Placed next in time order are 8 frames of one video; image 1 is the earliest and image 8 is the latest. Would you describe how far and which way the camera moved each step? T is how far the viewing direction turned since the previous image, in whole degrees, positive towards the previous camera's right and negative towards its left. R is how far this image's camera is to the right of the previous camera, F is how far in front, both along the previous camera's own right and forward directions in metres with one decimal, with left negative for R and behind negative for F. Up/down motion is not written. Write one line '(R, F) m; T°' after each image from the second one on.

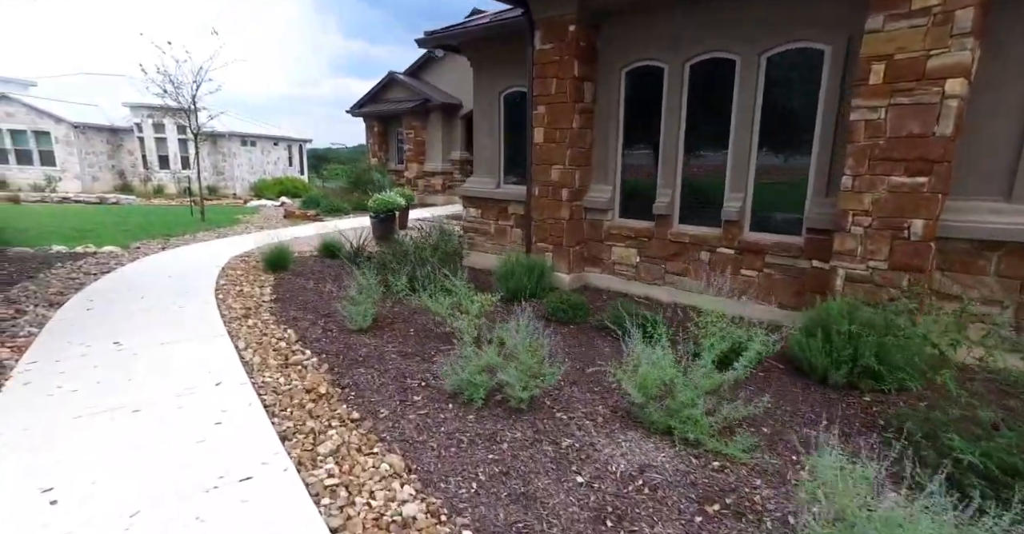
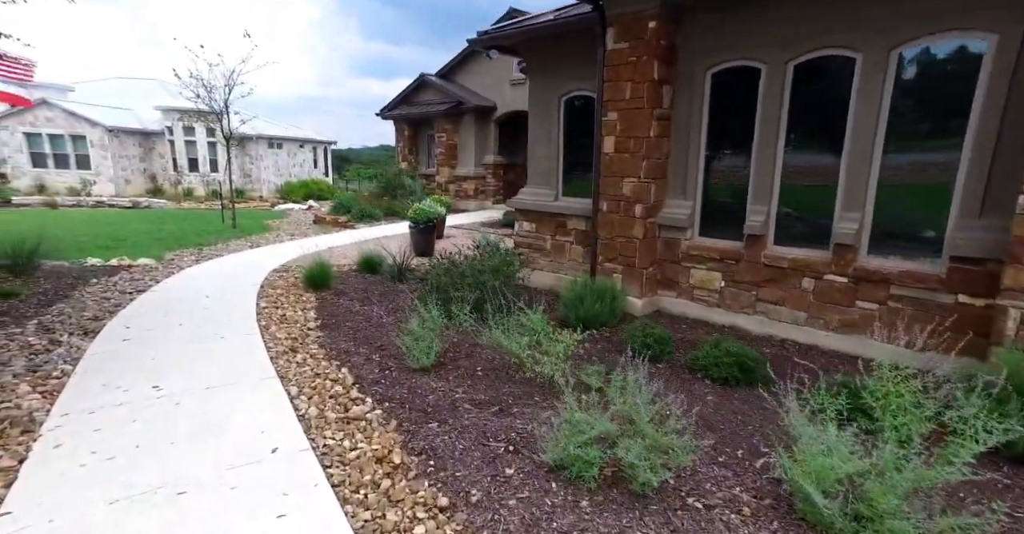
(-0.5, +0.5) m; -2°
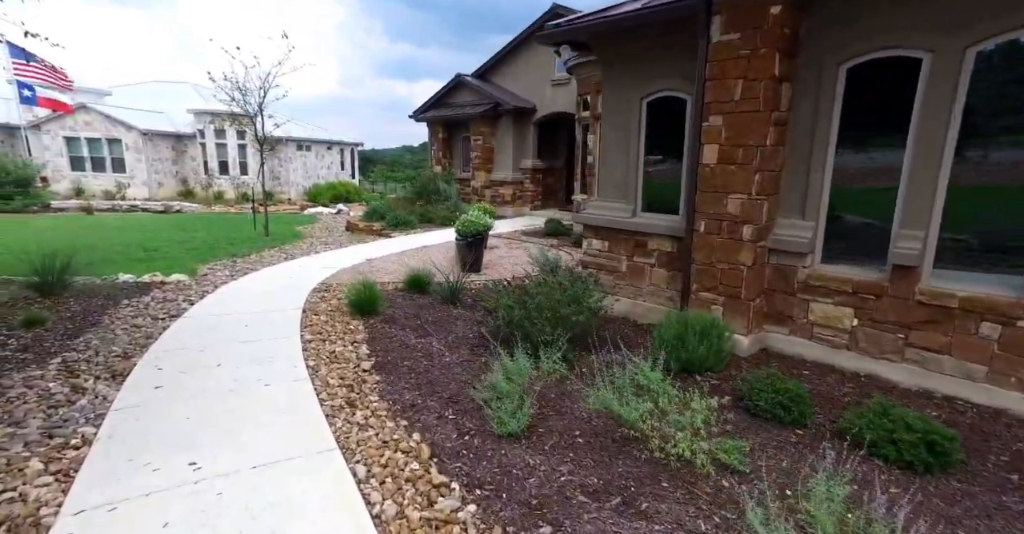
(-0.5, +0.7) m; -2°
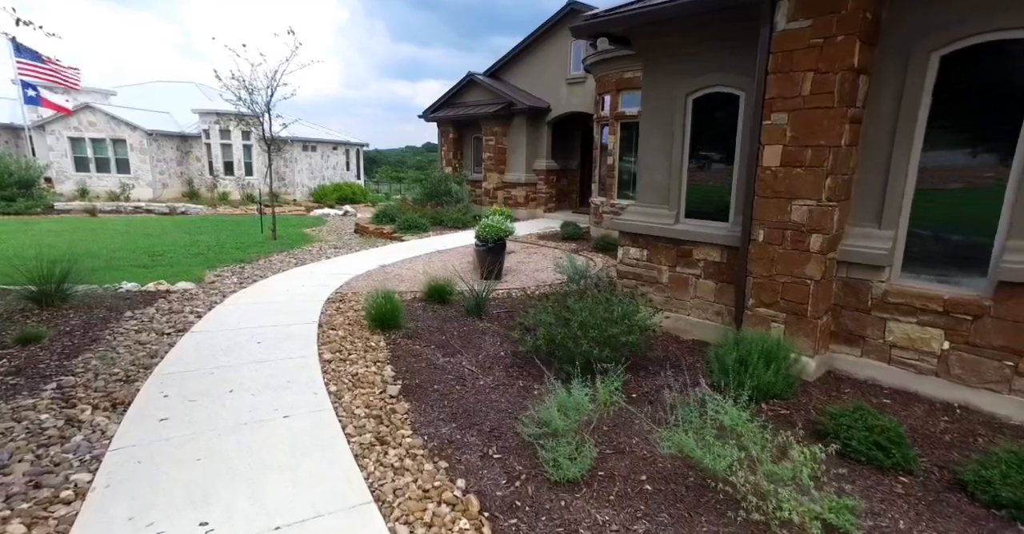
(-0.3, +0.4) m; 0°
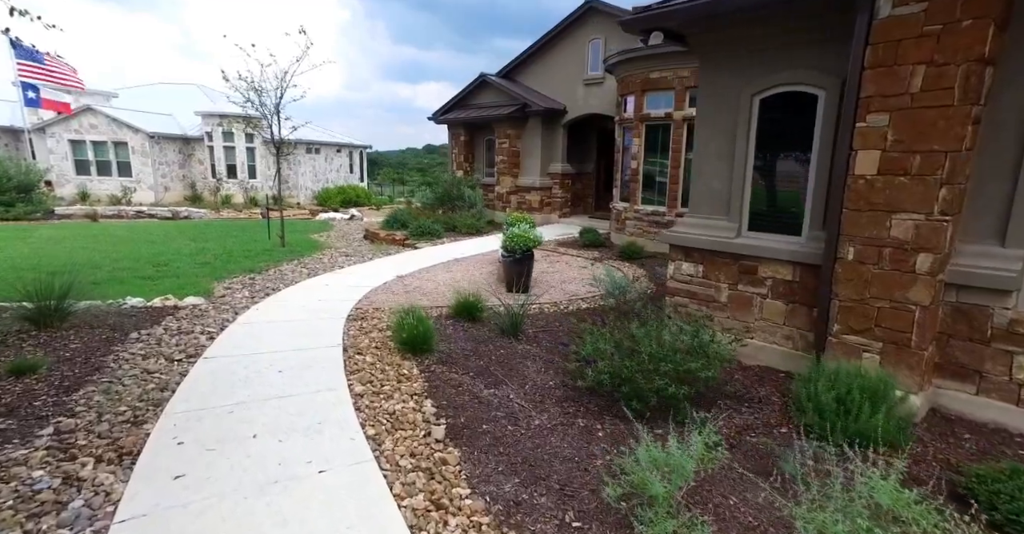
(-0.4, +0.4) m; 0°
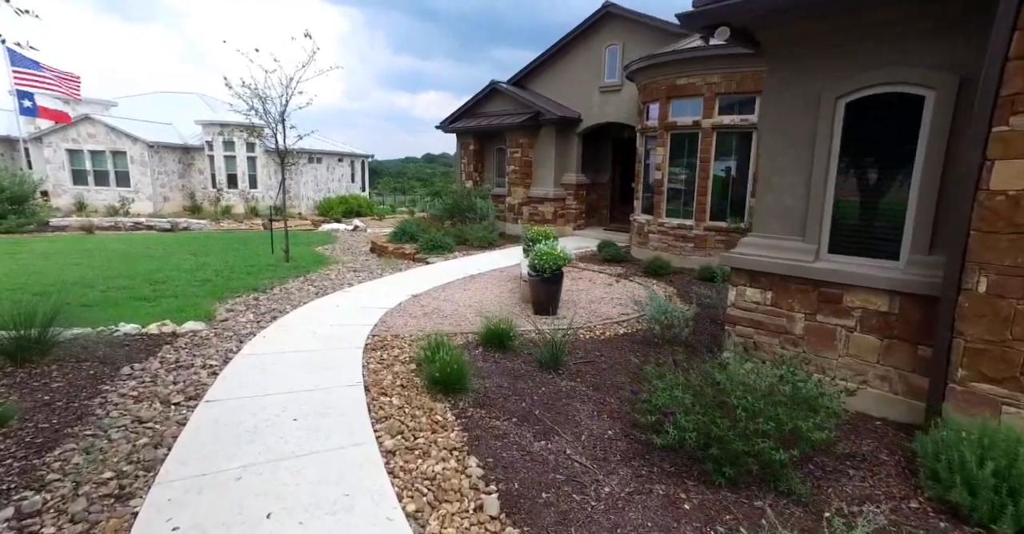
(-0.4, +0.5) m; 0°
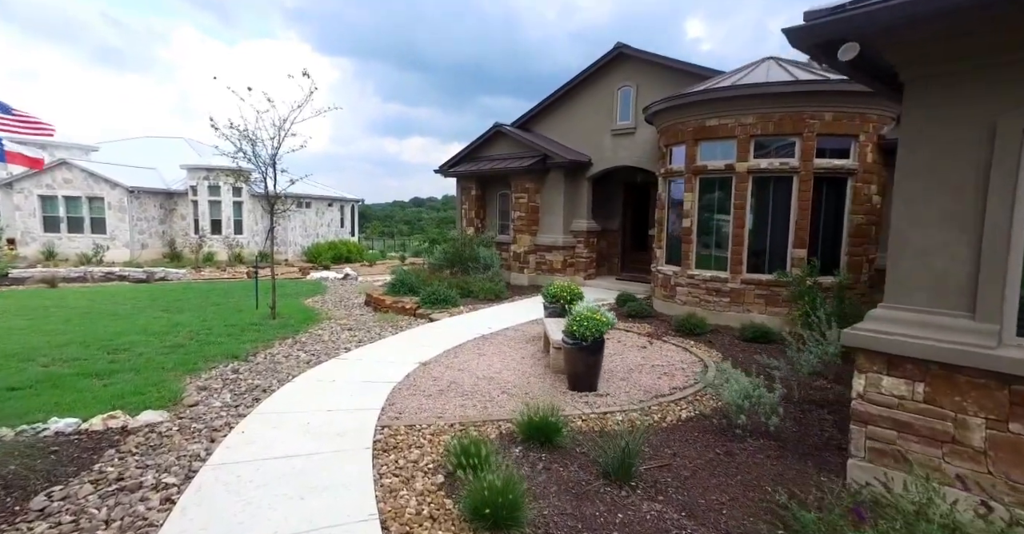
(-0.5, +1.0) m; +2°
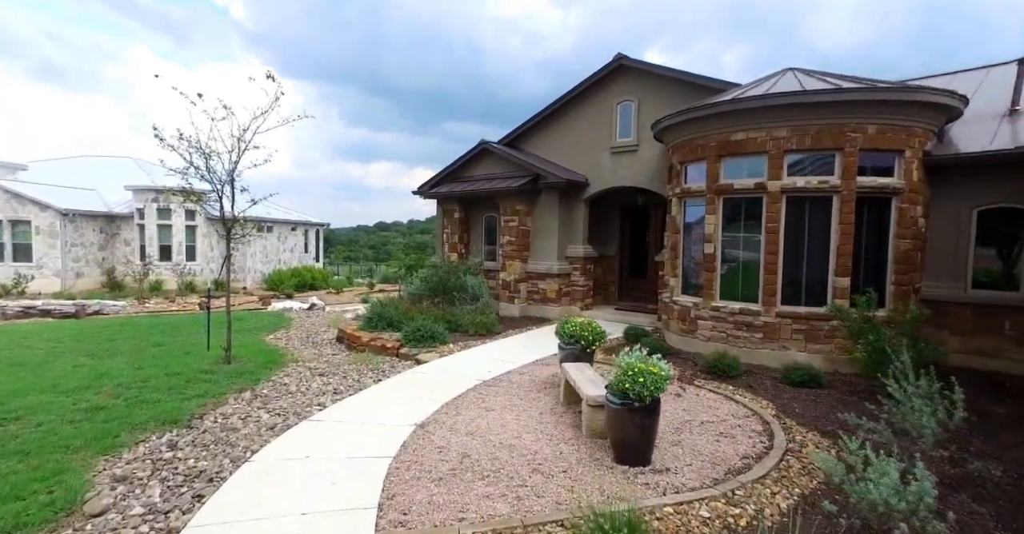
(-0.6, +1.2) m; +4°
